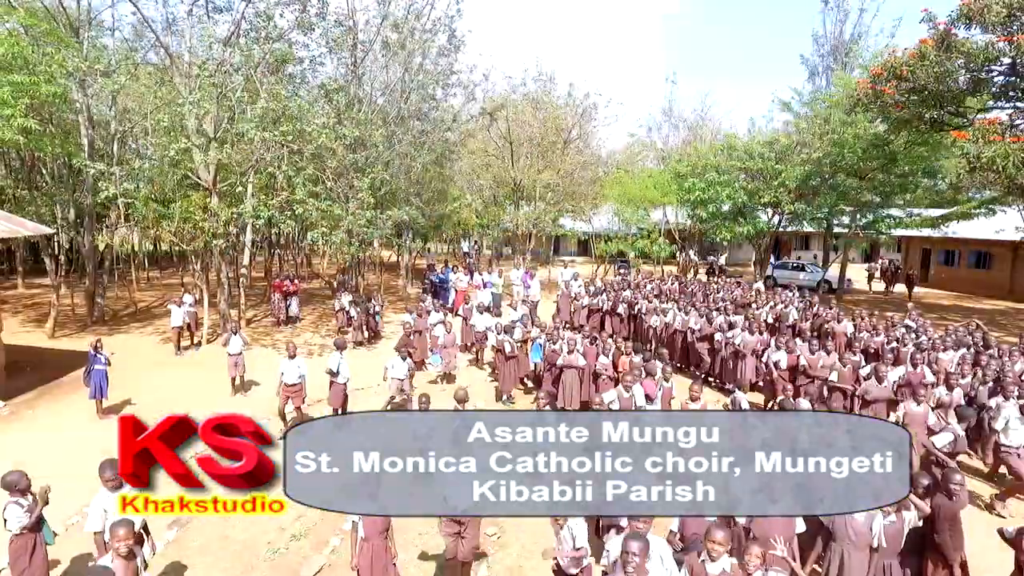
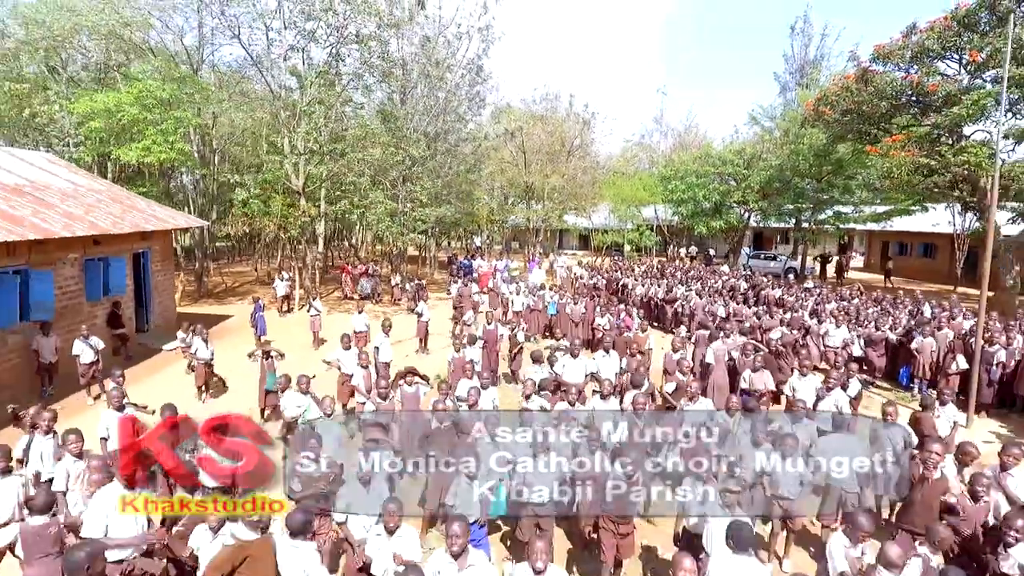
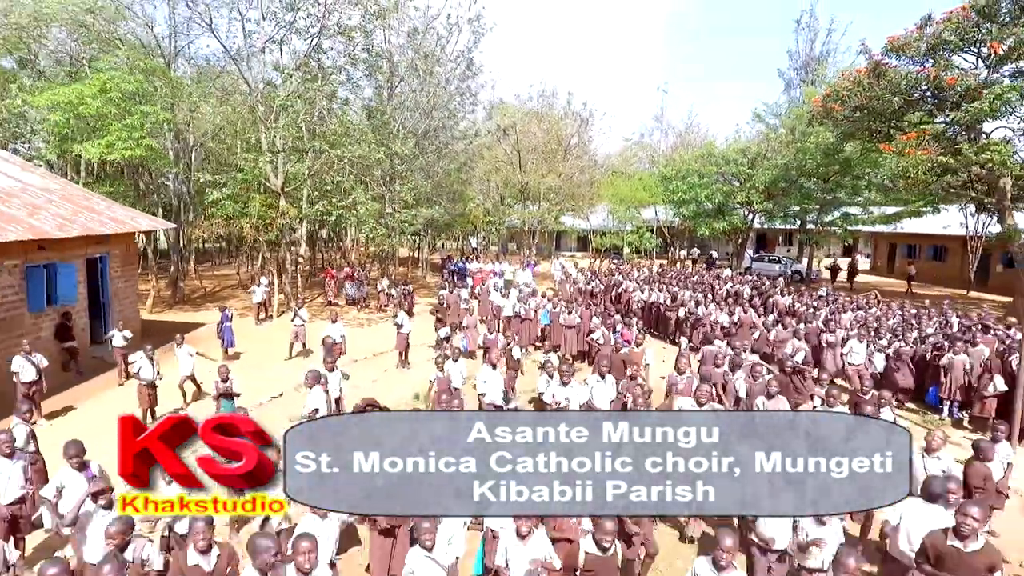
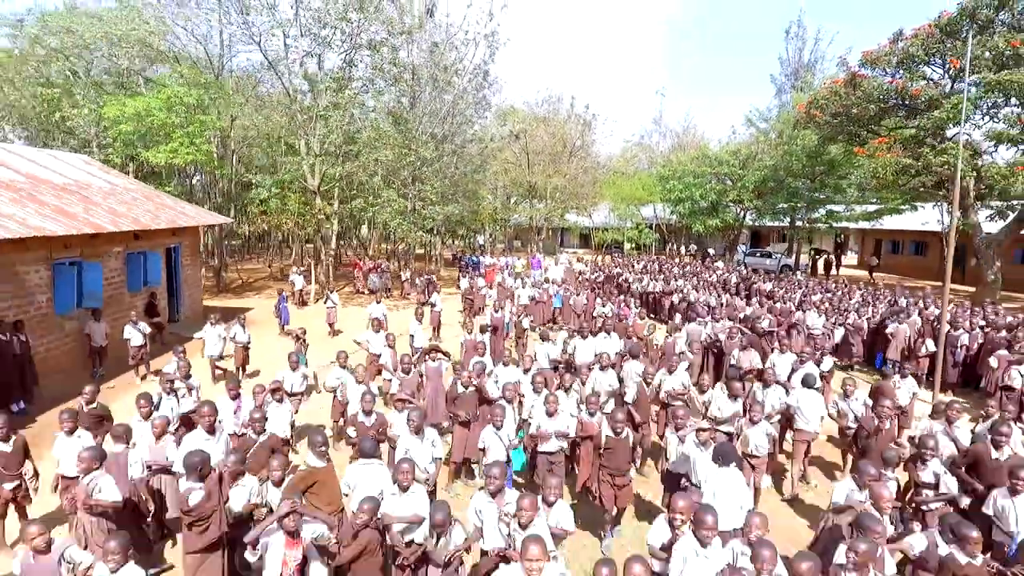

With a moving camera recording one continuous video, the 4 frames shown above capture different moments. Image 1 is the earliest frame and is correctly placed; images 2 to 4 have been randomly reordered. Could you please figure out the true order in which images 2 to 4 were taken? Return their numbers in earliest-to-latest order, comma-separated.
3, 2, 4
